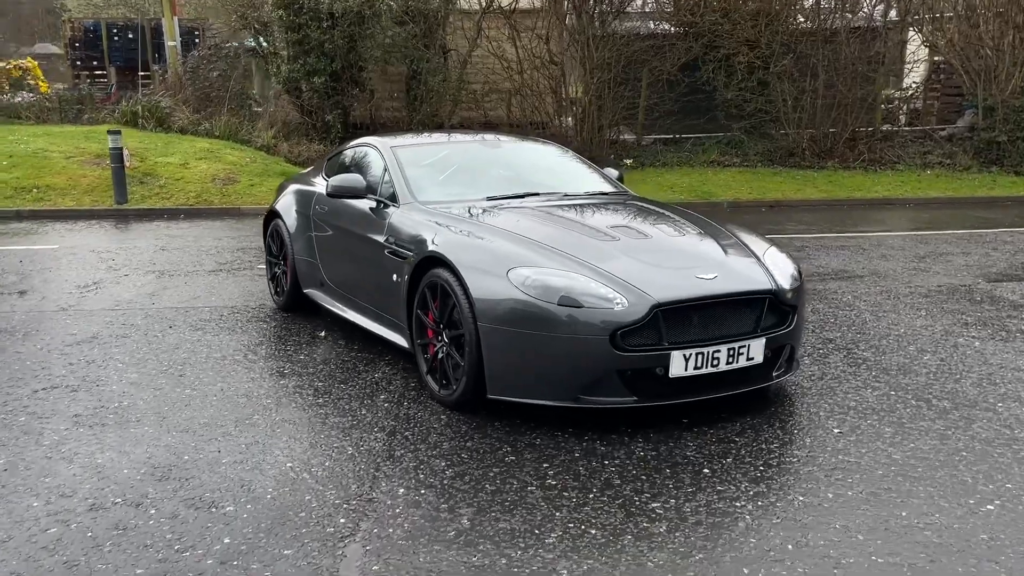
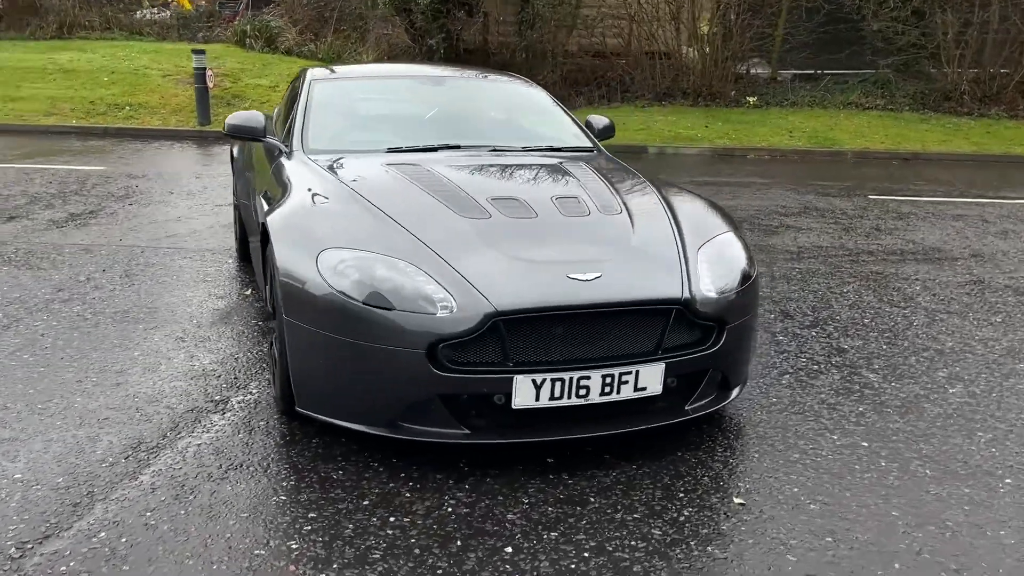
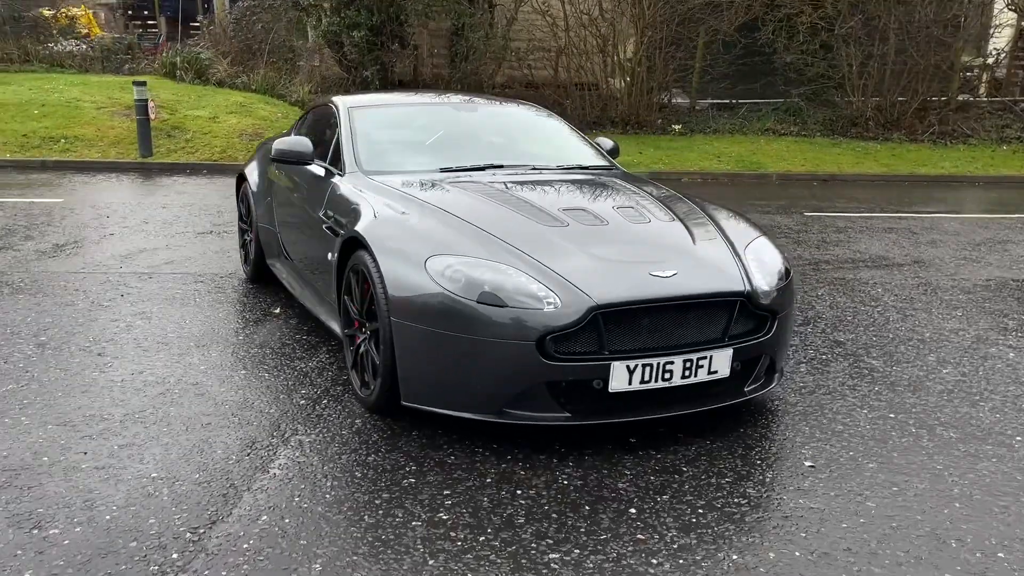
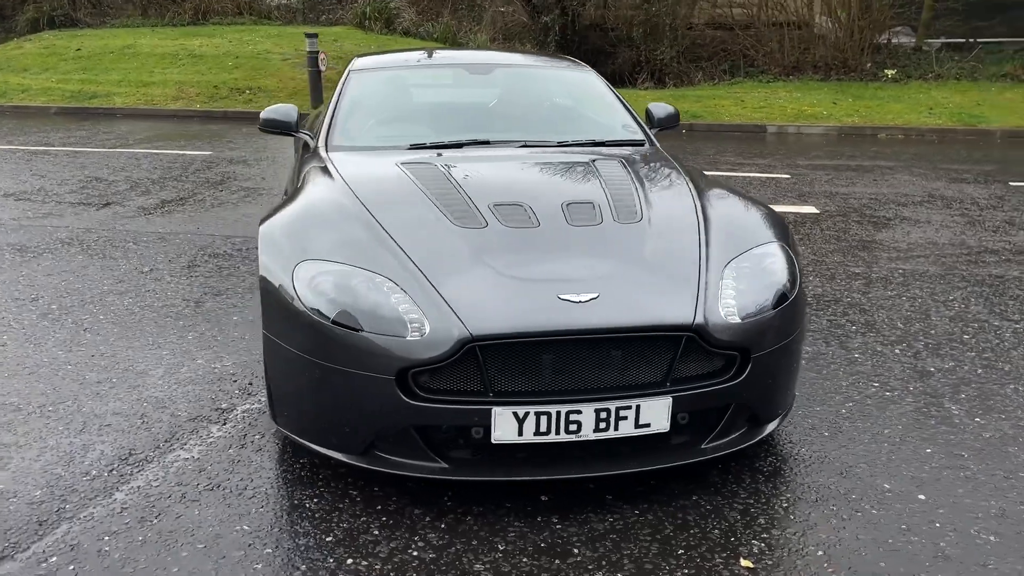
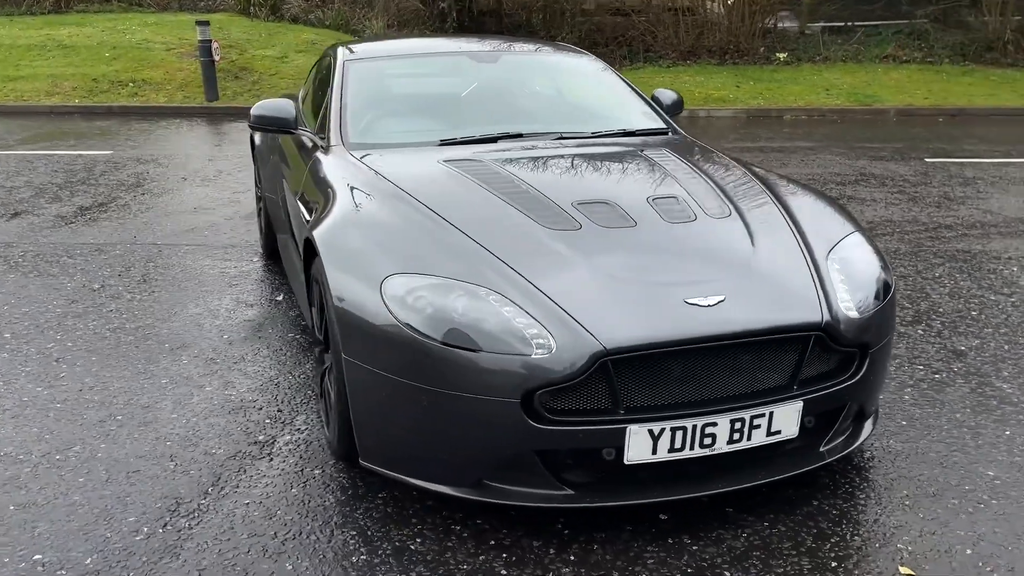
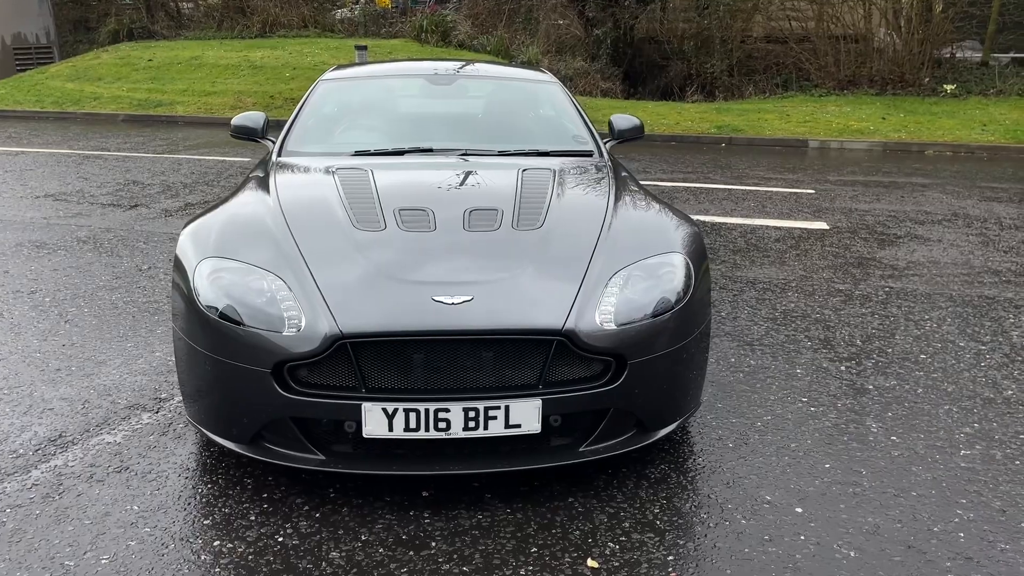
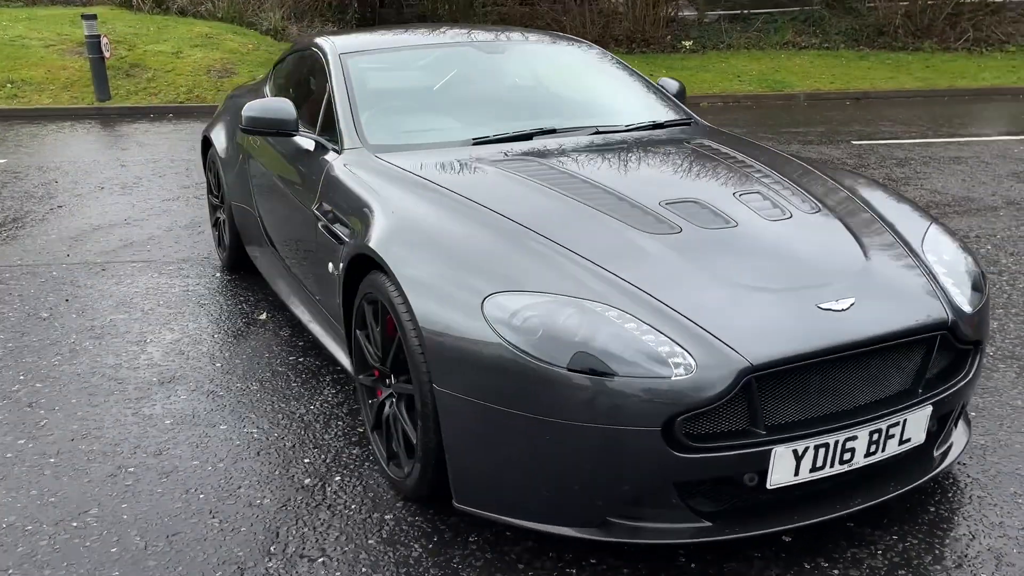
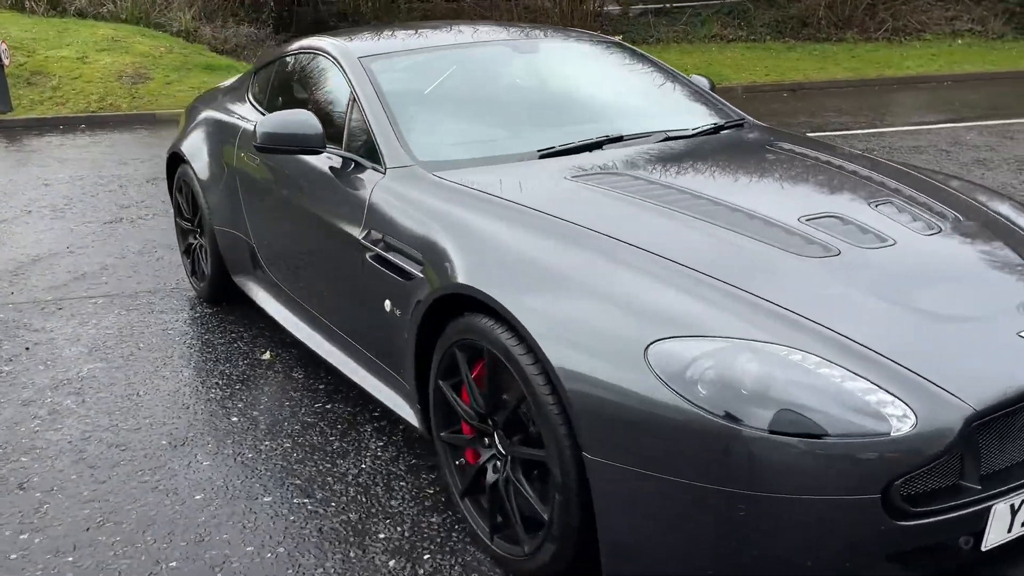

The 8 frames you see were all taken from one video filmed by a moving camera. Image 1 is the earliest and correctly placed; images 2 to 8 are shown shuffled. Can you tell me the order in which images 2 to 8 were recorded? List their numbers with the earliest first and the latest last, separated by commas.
3, 2, 6, 4, 5, 7, 8
